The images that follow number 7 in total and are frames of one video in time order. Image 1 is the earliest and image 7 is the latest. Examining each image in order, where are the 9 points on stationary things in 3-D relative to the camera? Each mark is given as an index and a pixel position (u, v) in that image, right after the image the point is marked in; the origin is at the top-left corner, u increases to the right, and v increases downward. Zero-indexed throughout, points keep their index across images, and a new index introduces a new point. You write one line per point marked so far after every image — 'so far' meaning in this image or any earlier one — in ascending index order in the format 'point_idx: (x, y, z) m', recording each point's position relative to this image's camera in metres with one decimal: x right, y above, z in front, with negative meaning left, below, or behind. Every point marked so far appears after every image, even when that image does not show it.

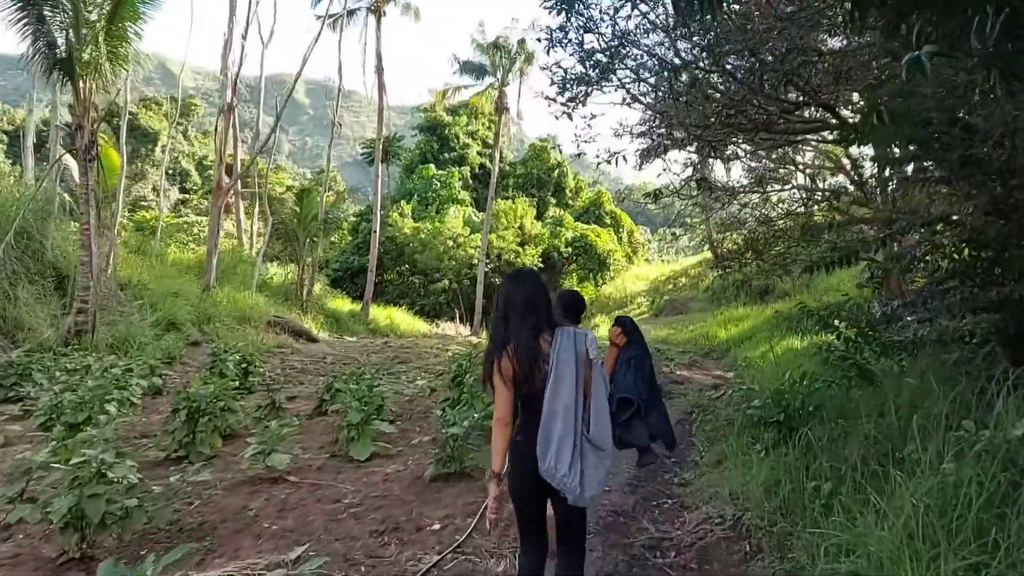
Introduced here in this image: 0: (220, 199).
0: (-4.7, +1.4, +12.1) m
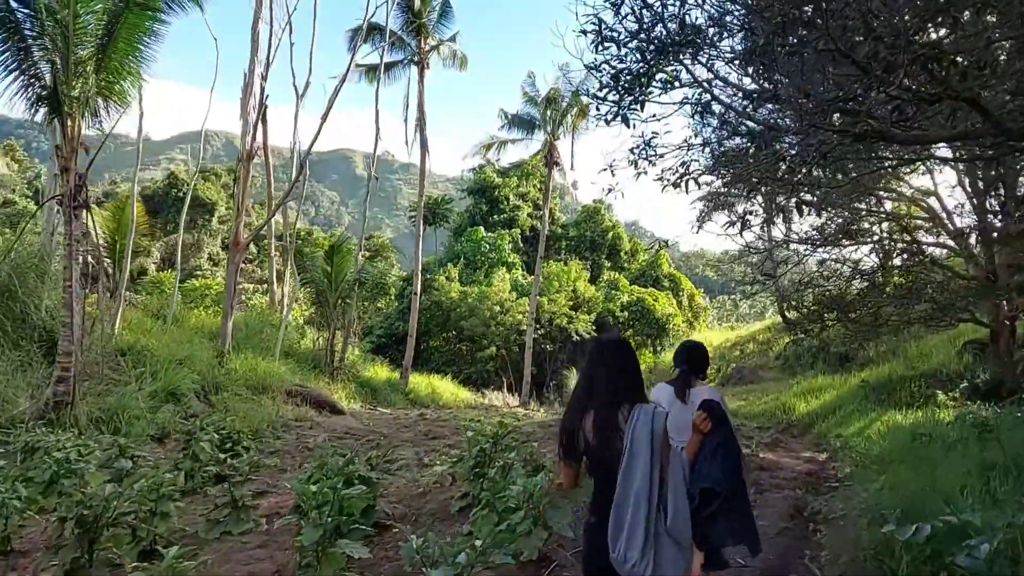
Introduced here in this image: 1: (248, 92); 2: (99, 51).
0: (-4.0, +0.5, +11.1) m
1: (-3.7, +2.8, +10.6) m
2: (-4.2, +2.4, +7.6) m
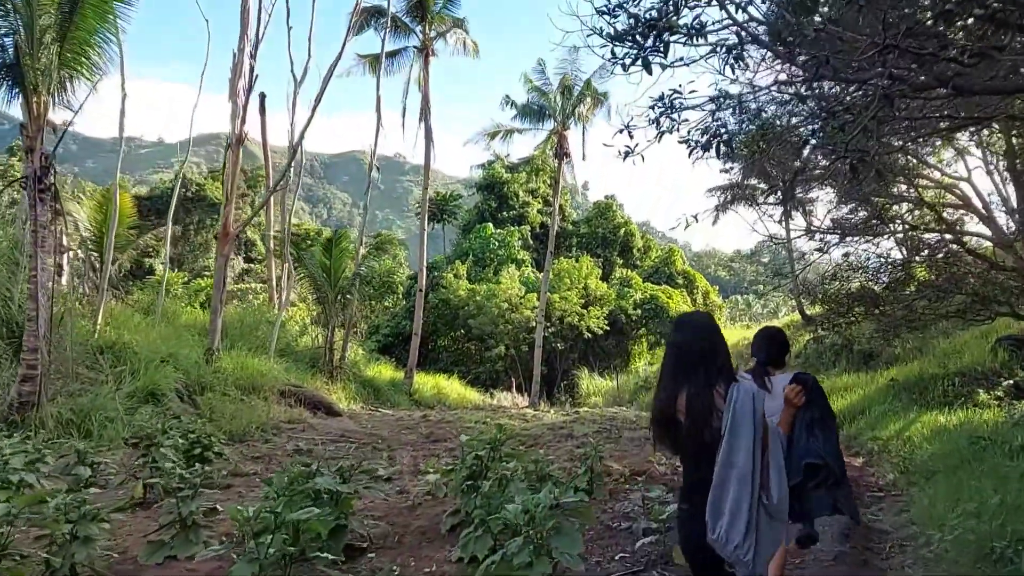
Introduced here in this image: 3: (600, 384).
0: (-3.9, +0.6, +10.4) m
1: (-3.6, +2.8, +9.9) m
2: (-4.1, +2.5, +7.0) m
3: (+2.1, -2.3, +18.0) m
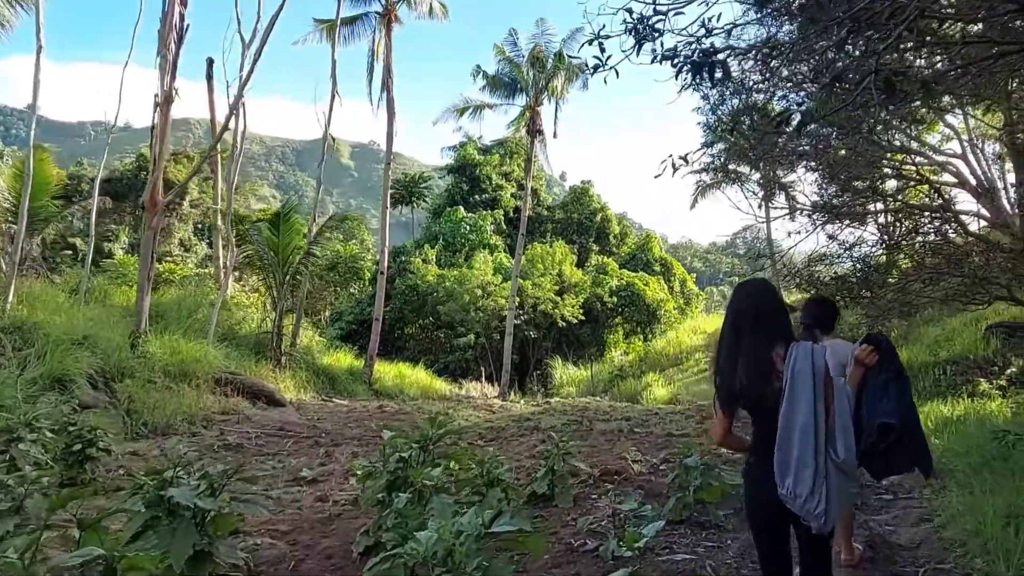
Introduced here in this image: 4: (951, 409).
0: (-4.4, +0.9, +9.4) m
1: (-4.1, +3.1, +8.9) m
2: (-4.5, +2.7, +5.9) m
3: (+1.4, -1.9, +17.2) m
4: (+4.4, -1.2, +7.5) m
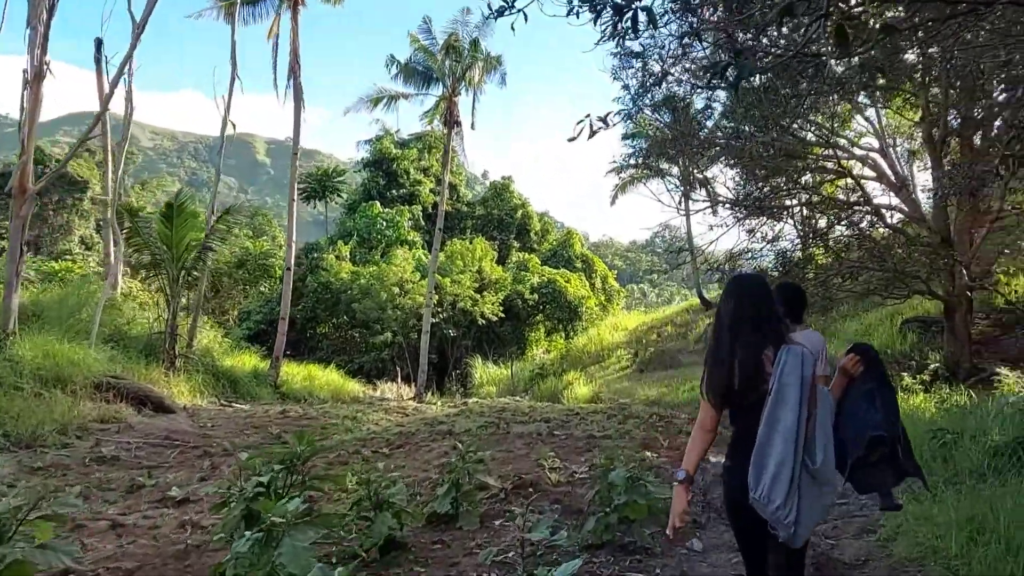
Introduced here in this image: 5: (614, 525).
0: (-5.4, +0.9, +8.4) m
1: (-5.0, +3.2, +7.9) m
2: (-5.1, +2.8, +4.9) m
3: (-0.4, -1.9, +16.8) m
4: (+3.6, -1.2, +7.4) m
5: (+0.4, -1.0, +3.1) m
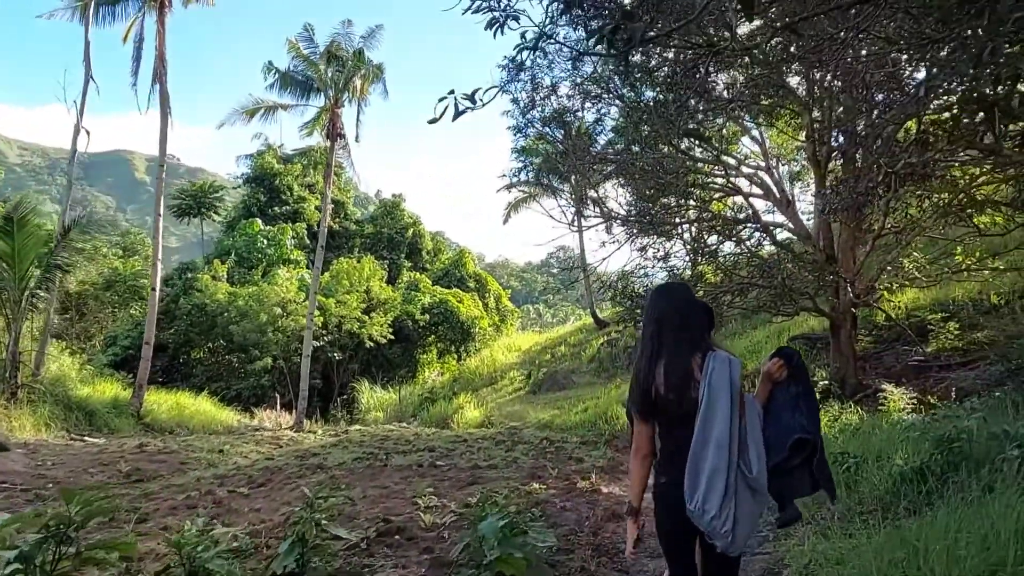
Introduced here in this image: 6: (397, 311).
0: (-6.6, +0.7, +7.1) m
1: (-6.1, +3.0, +6.8) m
2: (-5.8, +2.7, +3.8) m
3: (-2.8, -2.3, +16.0) m
4: (+2.5, -1.3, +7.3) m
5: (-0.1, -1.0, +2.7) m
6: (-2.9, -0.6, +19.5) m
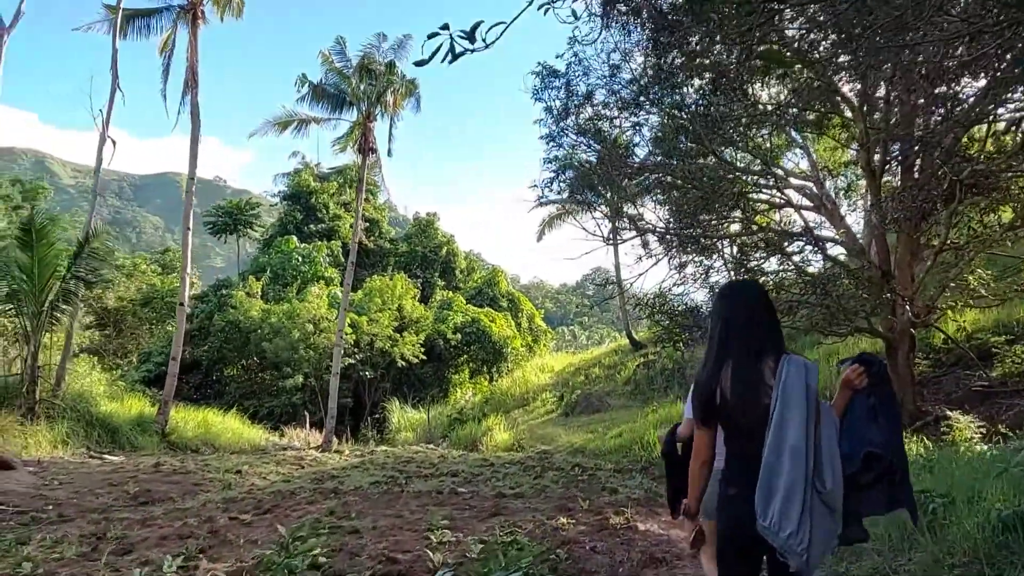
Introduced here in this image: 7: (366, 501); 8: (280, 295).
0: (-6.3, +0.6, +7.0) m
1: (-5.8, +2.9, +6.7) m
2: (-5.7, +2.7, +3.7) m
3: (-2.1, -2.7, +15.6) m
4: (+2.7, -1.5, +6.8) m
5: (0.0, -1.0, +2.2) m
6: (-2.1, -1.0, +19.1) m
7: (-1.0, -1.5, +5.2) m
8: (-5.9, -0.2, +19.1) m
